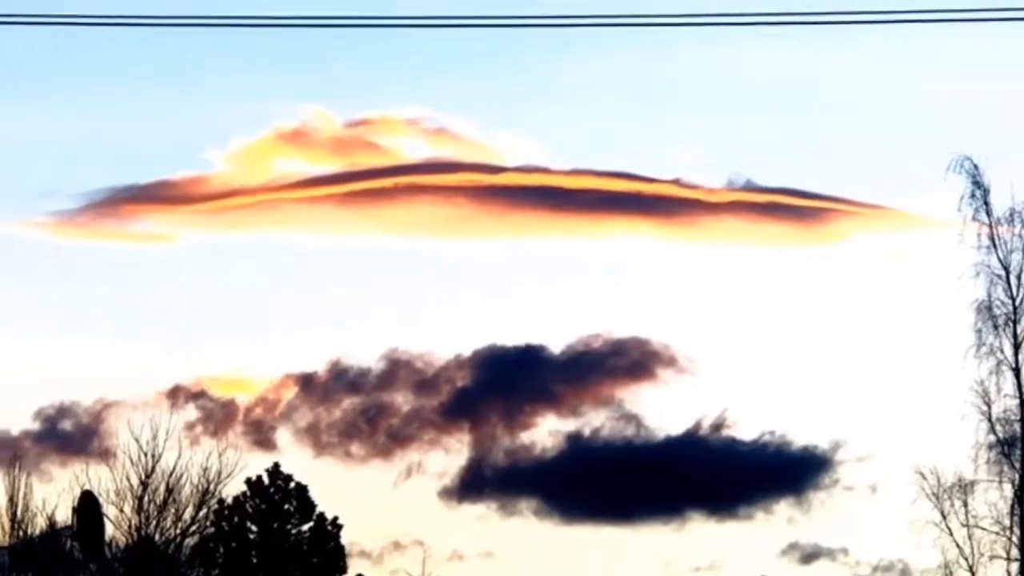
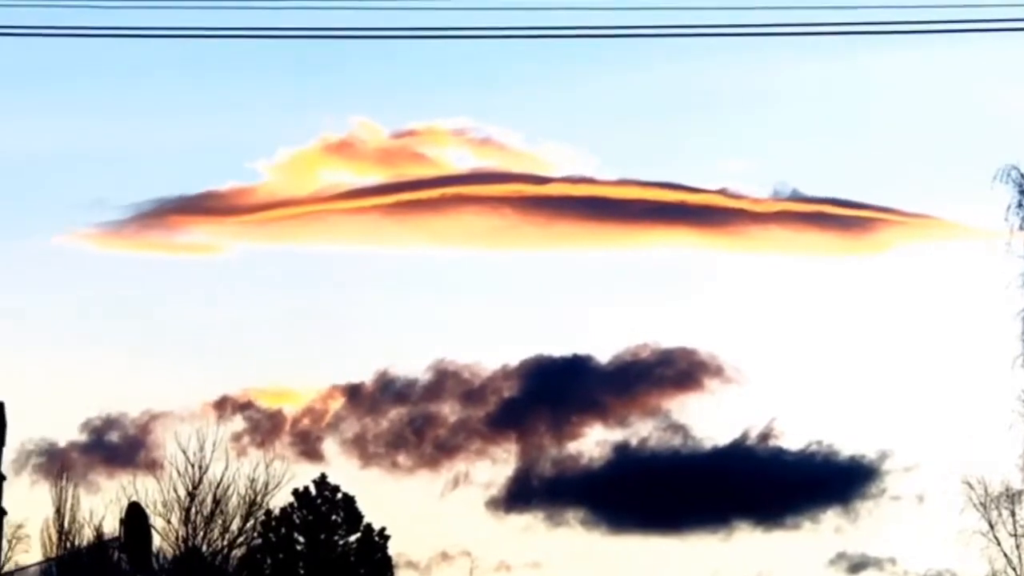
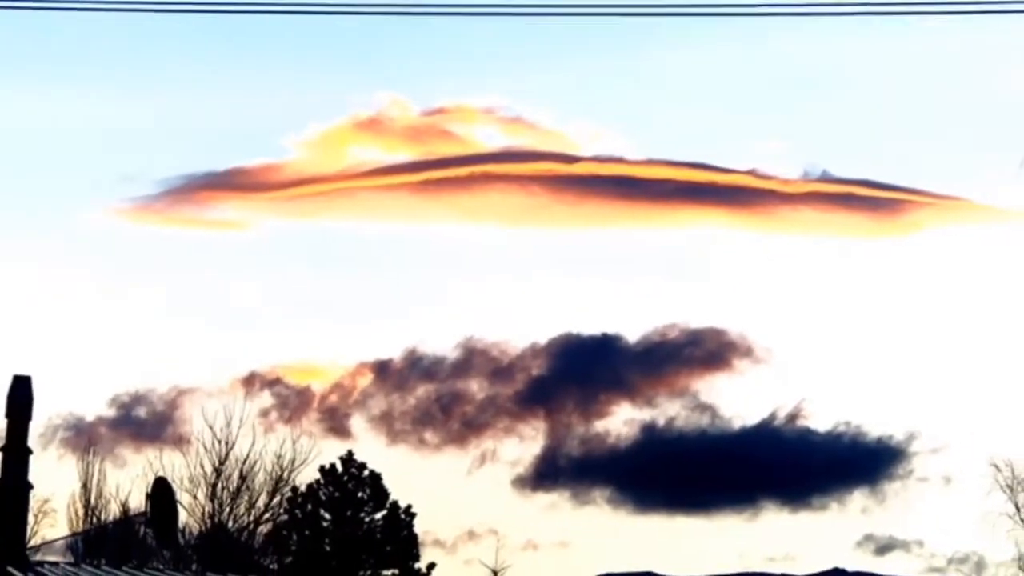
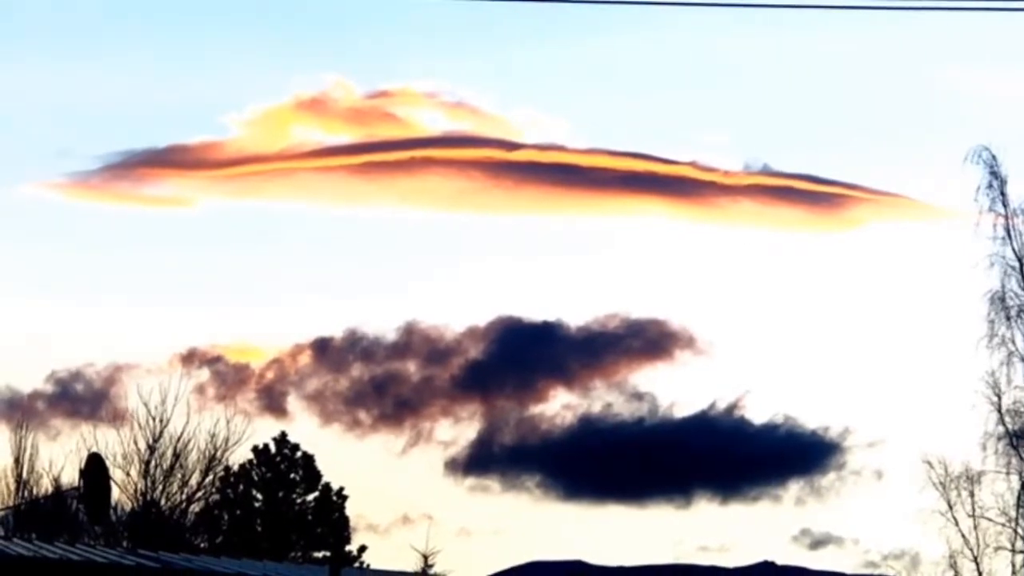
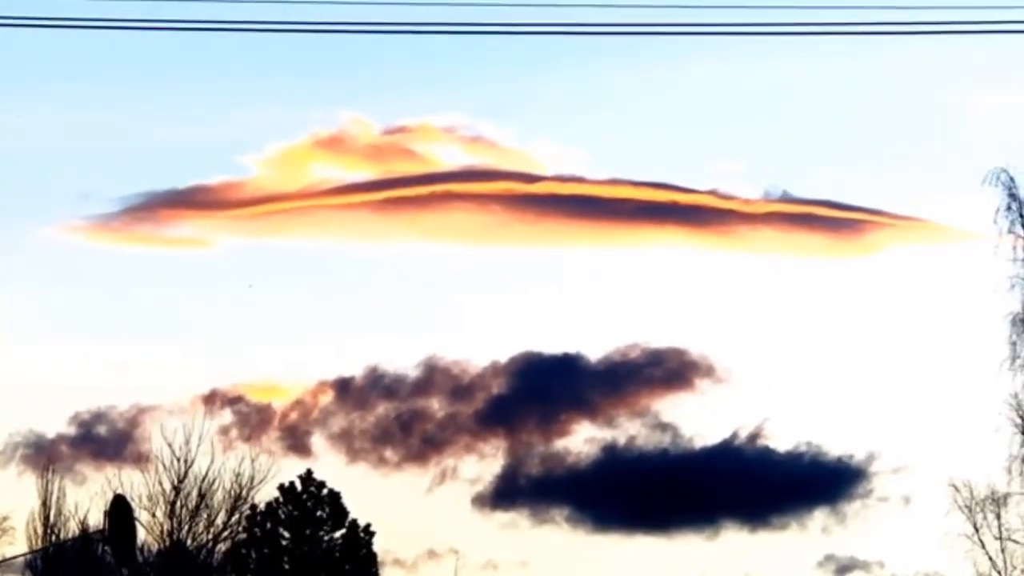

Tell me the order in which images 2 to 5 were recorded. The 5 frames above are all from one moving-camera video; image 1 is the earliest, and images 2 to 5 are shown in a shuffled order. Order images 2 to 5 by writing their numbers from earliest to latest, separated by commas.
2, 3, 5, 4
